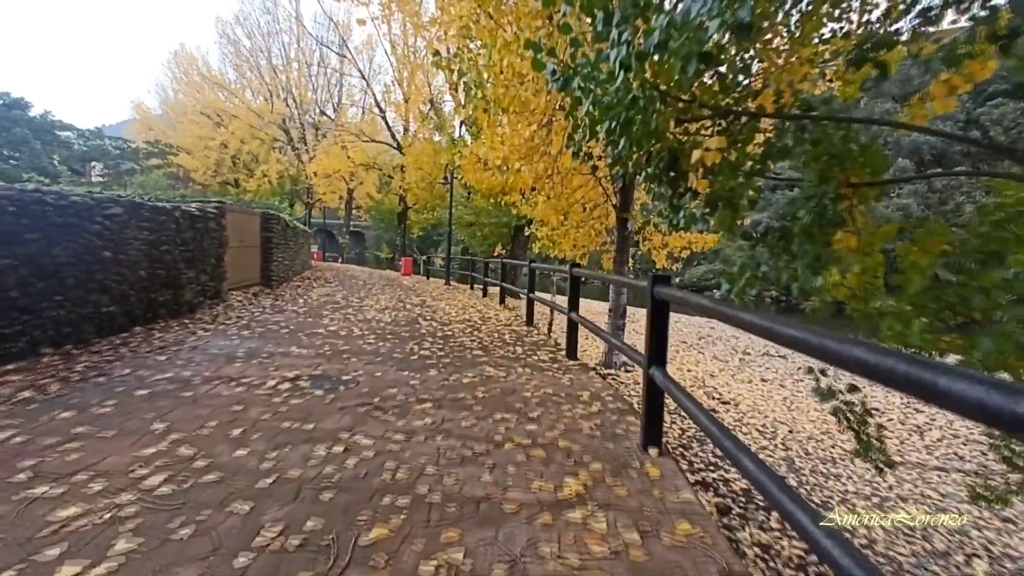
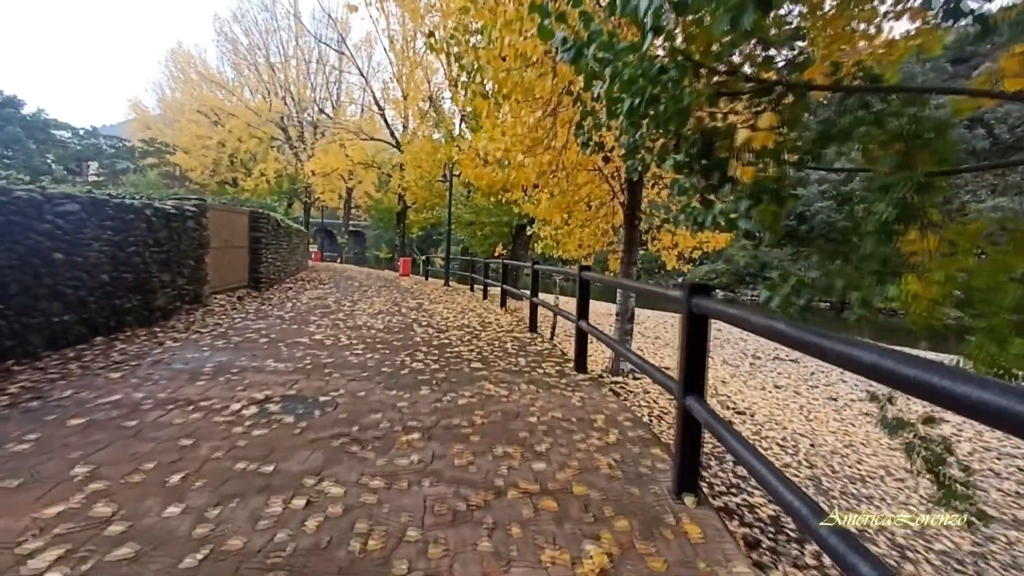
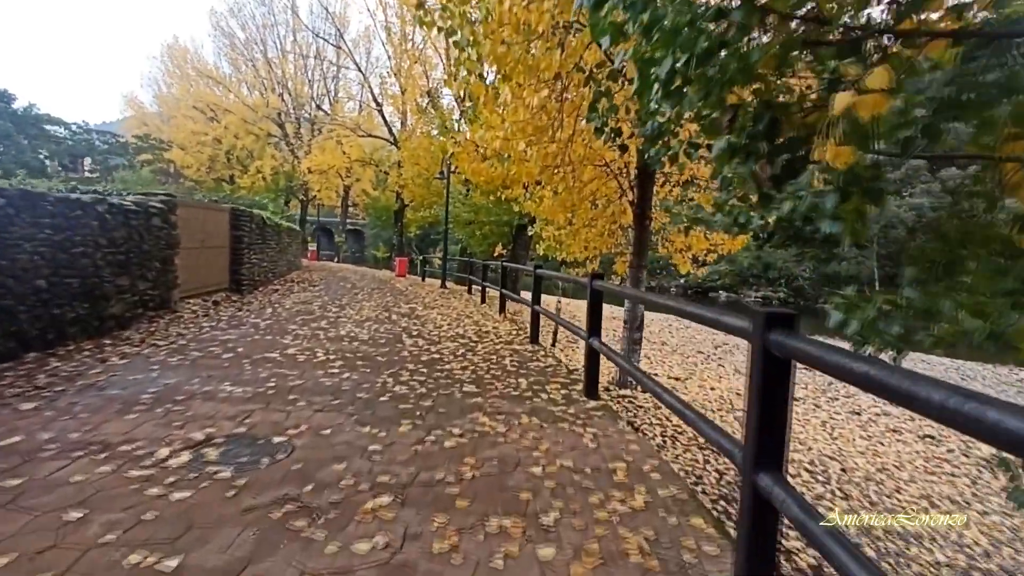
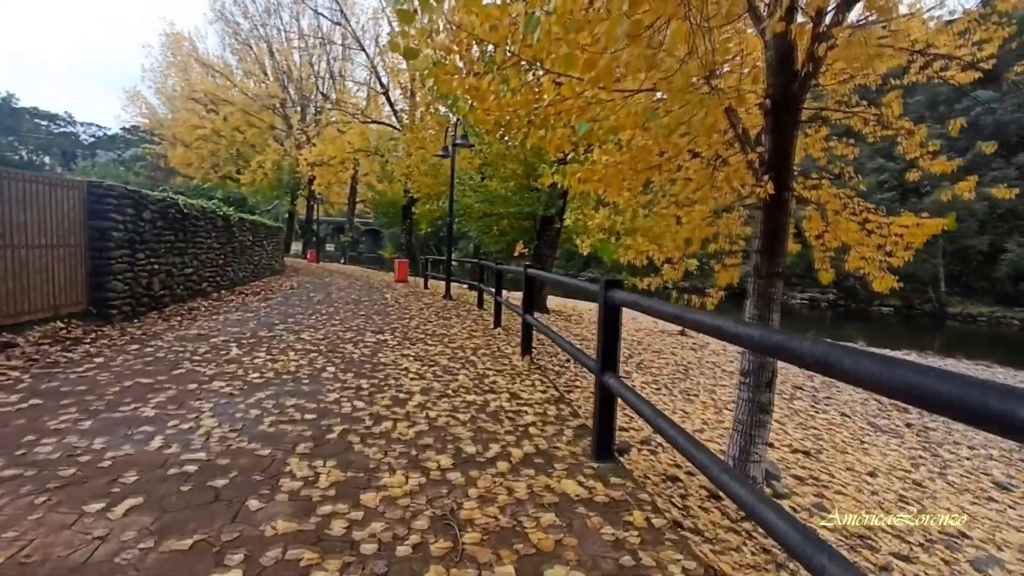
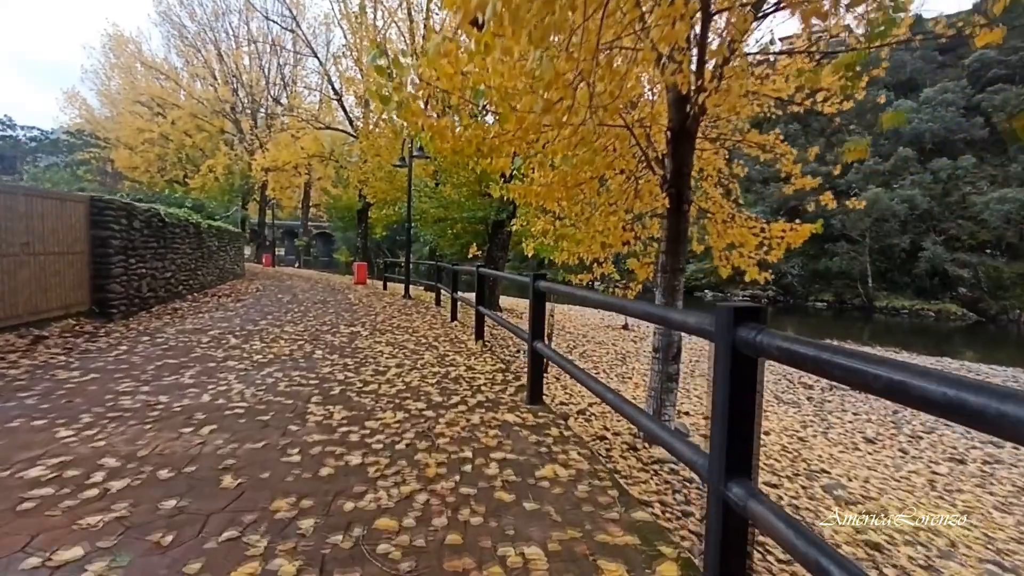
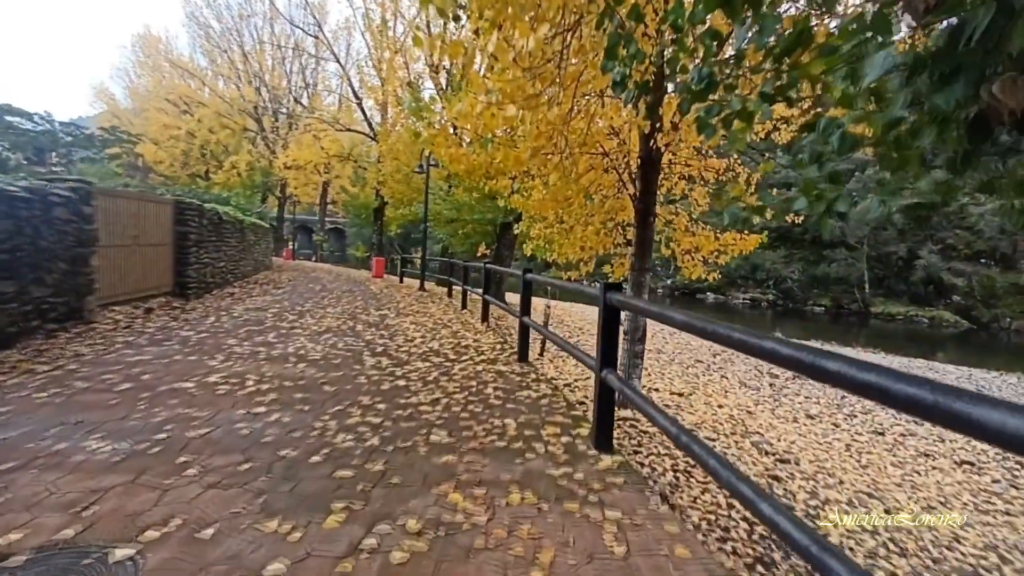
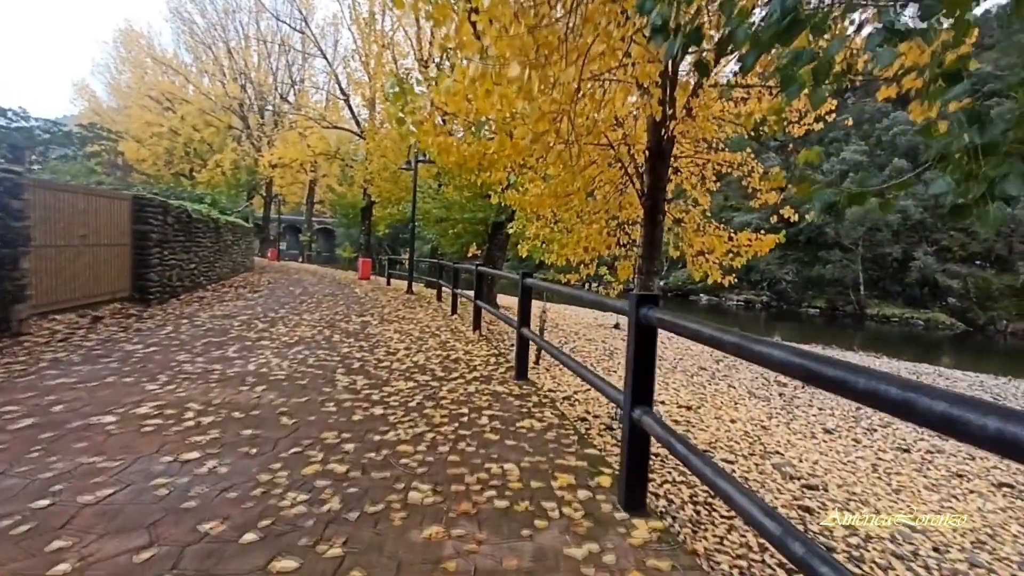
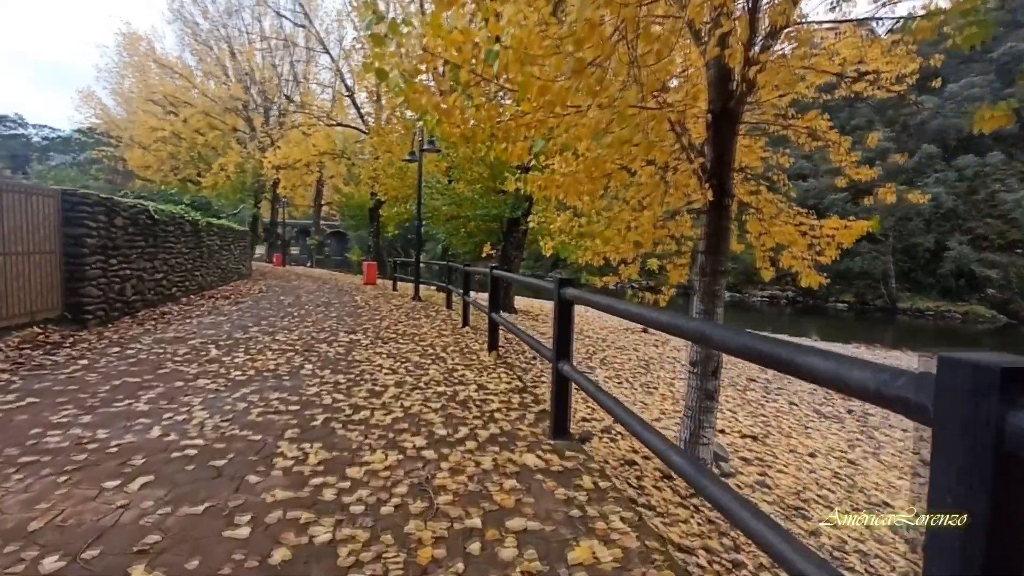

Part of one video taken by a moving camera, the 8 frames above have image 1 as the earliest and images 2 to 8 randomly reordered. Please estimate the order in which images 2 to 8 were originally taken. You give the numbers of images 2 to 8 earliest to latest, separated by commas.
2, 3, 6, 7, 5, 8, 4
